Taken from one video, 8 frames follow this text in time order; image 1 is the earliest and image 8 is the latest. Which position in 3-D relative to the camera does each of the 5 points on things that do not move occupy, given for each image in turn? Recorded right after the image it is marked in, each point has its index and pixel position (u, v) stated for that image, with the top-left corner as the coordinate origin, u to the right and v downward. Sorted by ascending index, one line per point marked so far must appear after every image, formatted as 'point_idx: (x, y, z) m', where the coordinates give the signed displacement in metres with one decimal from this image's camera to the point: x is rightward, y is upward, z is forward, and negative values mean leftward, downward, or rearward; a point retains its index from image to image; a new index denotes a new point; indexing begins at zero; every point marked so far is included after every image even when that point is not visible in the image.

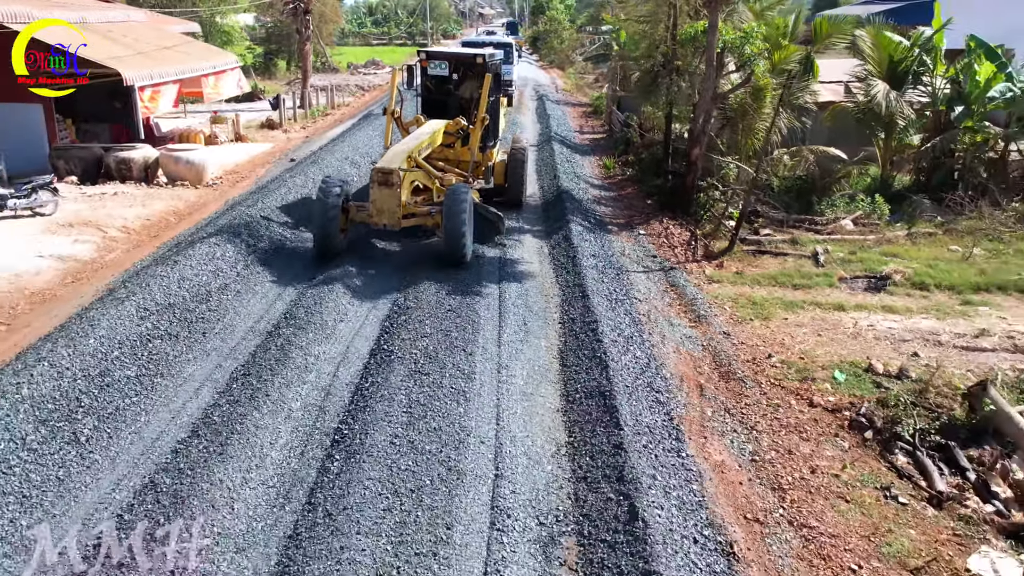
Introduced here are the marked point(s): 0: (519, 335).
0: (+0.1, -0.3, +8.1) m
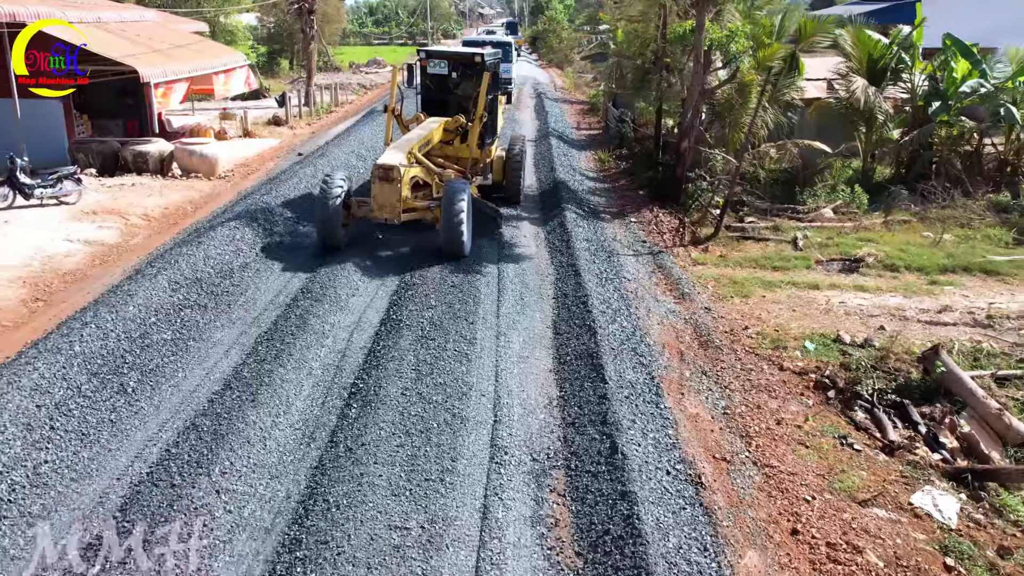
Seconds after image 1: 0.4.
0: (+0.1, -0.1, +8.8) m
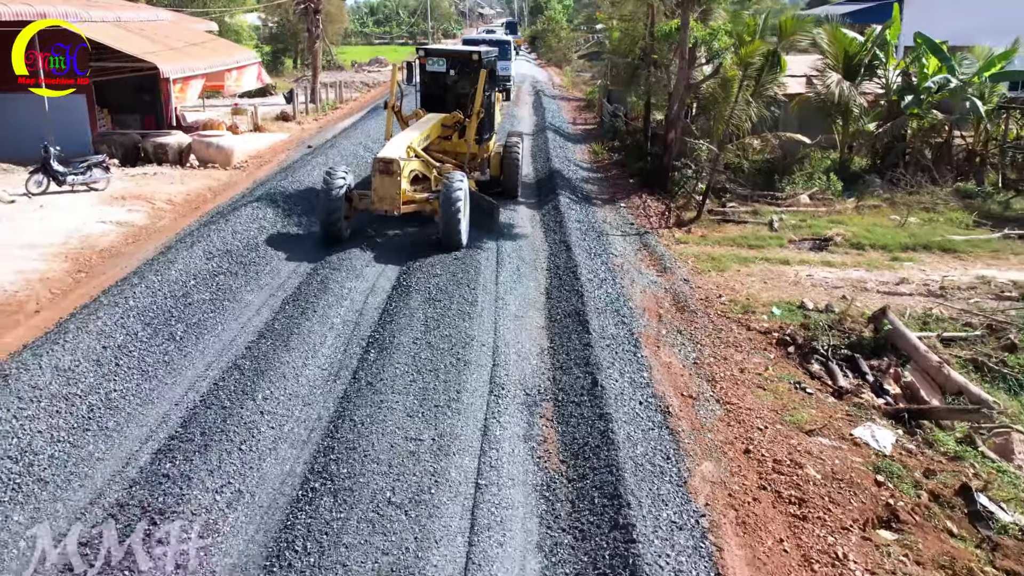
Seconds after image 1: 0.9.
0: (0.0, +0.1, +9.8) m
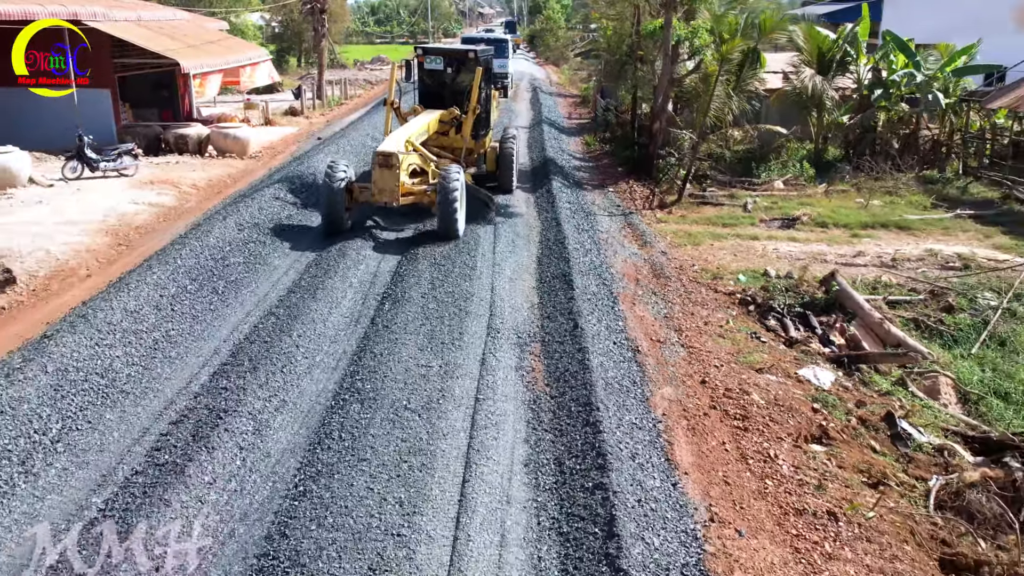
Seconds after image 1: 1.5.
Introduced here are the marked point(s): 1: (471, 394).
0: (0.0, +0.4, +11.1) m
1: (-0.2, -0.6, +6.8) m
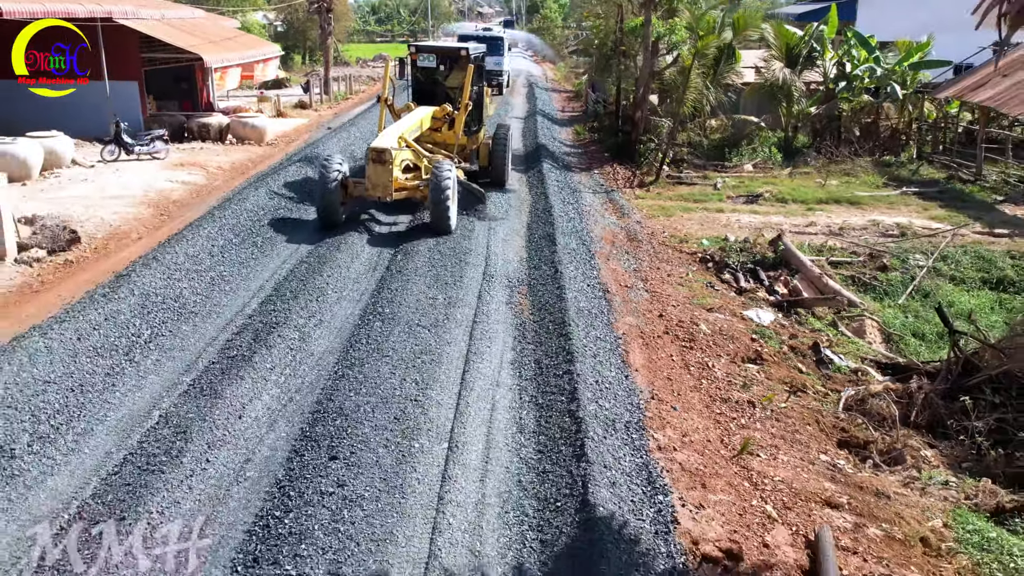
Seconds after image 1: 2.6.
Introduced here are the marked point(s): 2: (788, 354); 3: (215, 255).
0: (-0.1, +0.8, +12.7) m
1: (-0.3, -0.2, +8.5) m
2: (+2.2, -0.5, +9.2) m
3: (-2.4, +0.3, +9.5) m
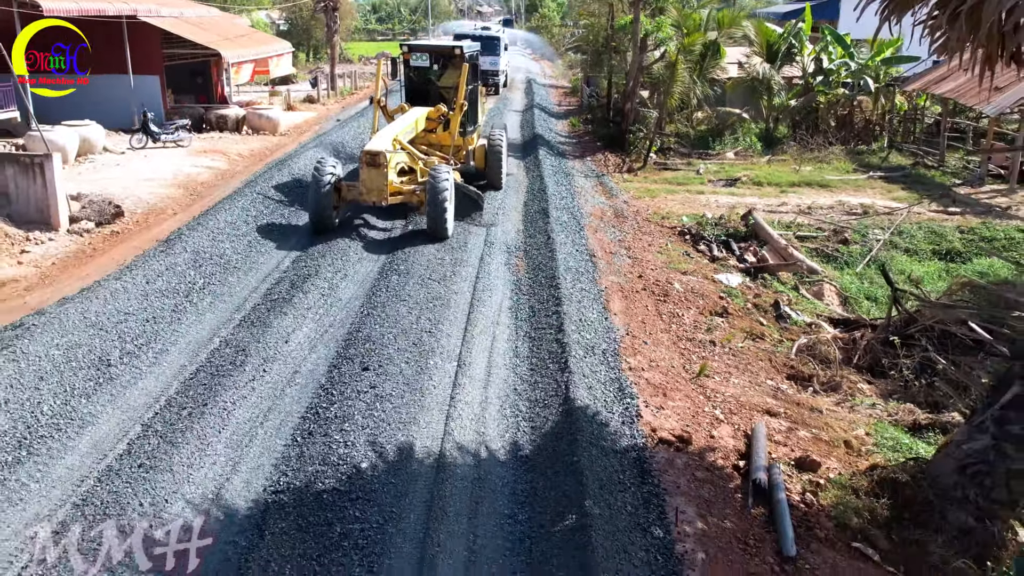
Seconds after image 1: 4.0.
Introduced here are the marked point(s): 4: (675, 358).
0: (-0.1, +1.1, +14.0) m
1: (-0.3, +0.1, +9.8) m
2: (+2.2, -0.2, +10.6) m
3: (-2.5, +0.6, +10.9) m
4: (+1.1, -0.5, +8.1) m
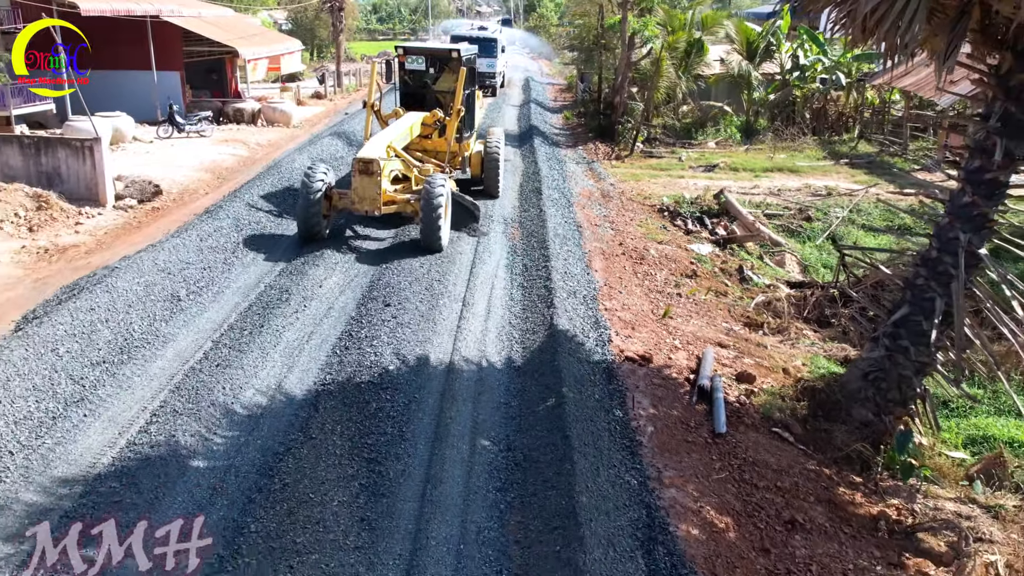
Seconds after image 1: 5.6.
0: (-0.1, +1.5, +15.5) m
1: (-0.4, +0.5, +11.3) m
2: (+2.1, +0.2, +12.1) m
3: (-2.5, +1.0, +12.4) m
4: (+1.1, -0.1, +9.6) m
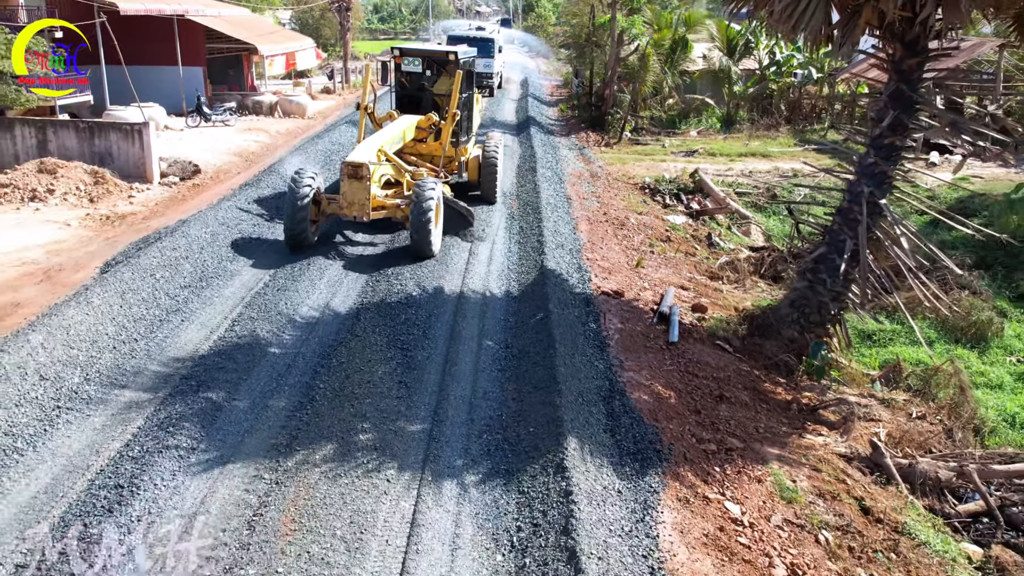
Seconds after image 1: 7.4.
0: (-0.2, +1.9, +17.4) m
1: (-0.4, +0.9, +13.1) m
2: (+2.1, +0.6, +13.9) m
3: (-2.5, +1.4, +14.2) m
4: (+1.1, +0.3, +11.4) m
